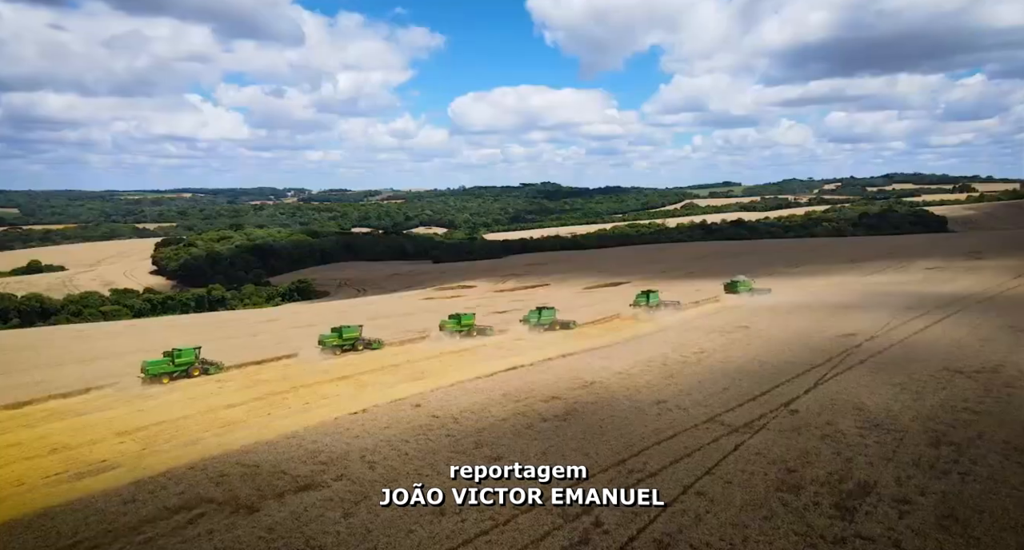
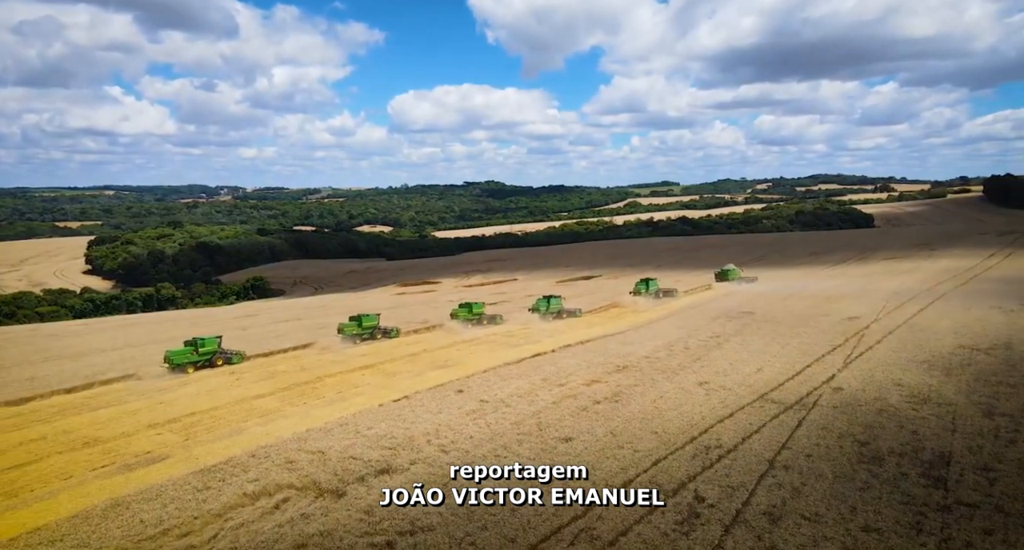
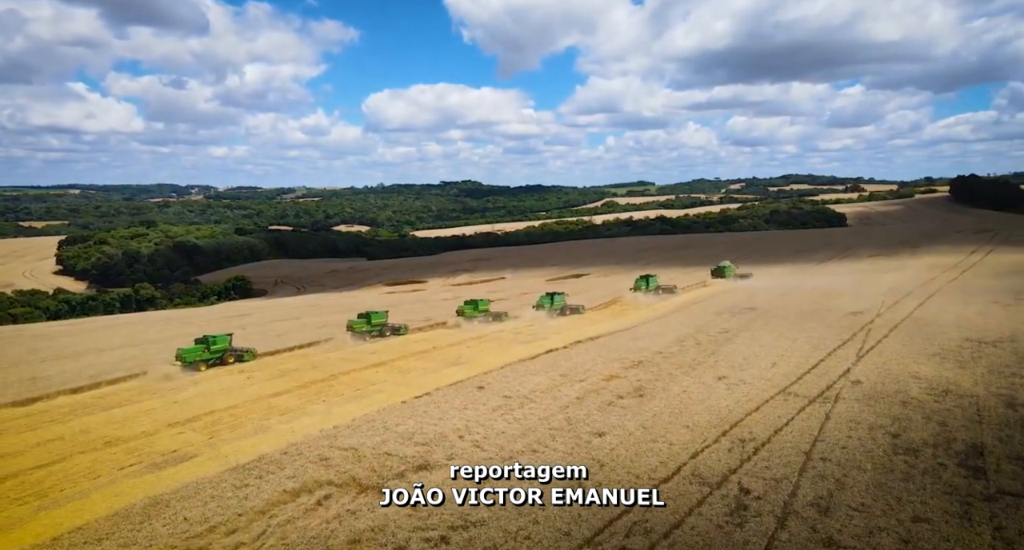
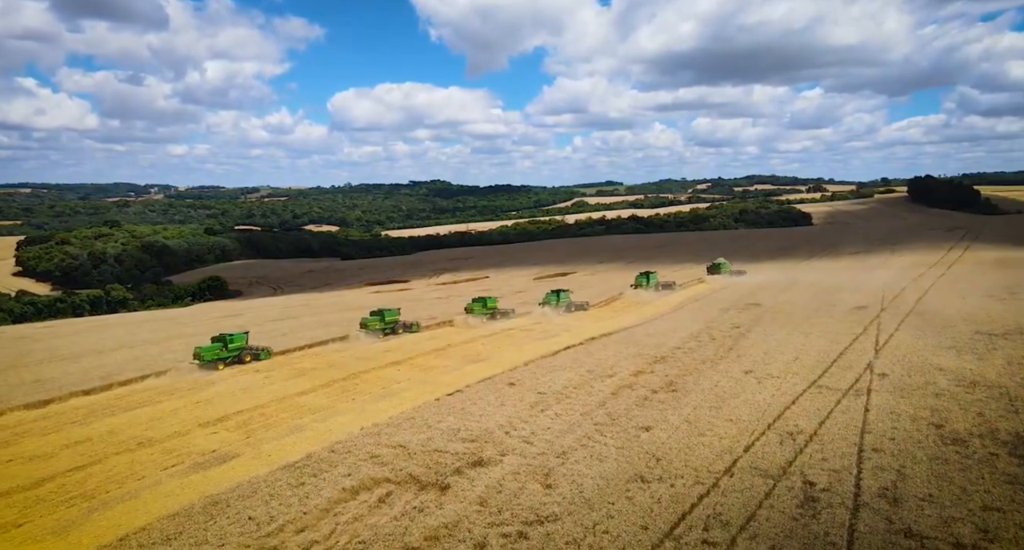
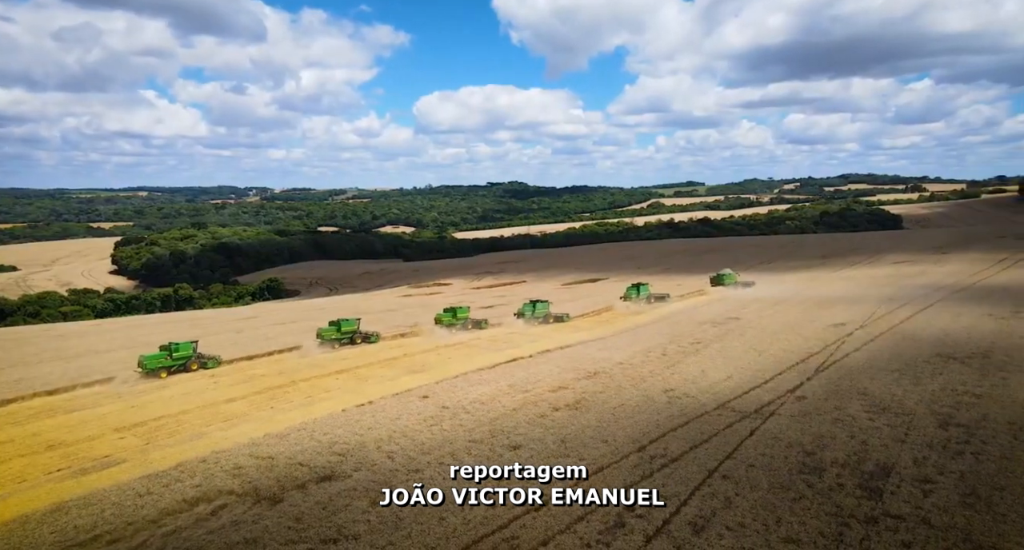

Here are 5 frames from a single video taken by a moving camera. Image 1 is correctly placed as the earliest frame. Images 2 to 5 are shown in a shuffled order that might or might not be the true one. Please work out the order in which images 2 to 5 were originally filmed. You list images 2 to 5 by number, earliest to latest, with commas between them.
5, 2, 3, 4
